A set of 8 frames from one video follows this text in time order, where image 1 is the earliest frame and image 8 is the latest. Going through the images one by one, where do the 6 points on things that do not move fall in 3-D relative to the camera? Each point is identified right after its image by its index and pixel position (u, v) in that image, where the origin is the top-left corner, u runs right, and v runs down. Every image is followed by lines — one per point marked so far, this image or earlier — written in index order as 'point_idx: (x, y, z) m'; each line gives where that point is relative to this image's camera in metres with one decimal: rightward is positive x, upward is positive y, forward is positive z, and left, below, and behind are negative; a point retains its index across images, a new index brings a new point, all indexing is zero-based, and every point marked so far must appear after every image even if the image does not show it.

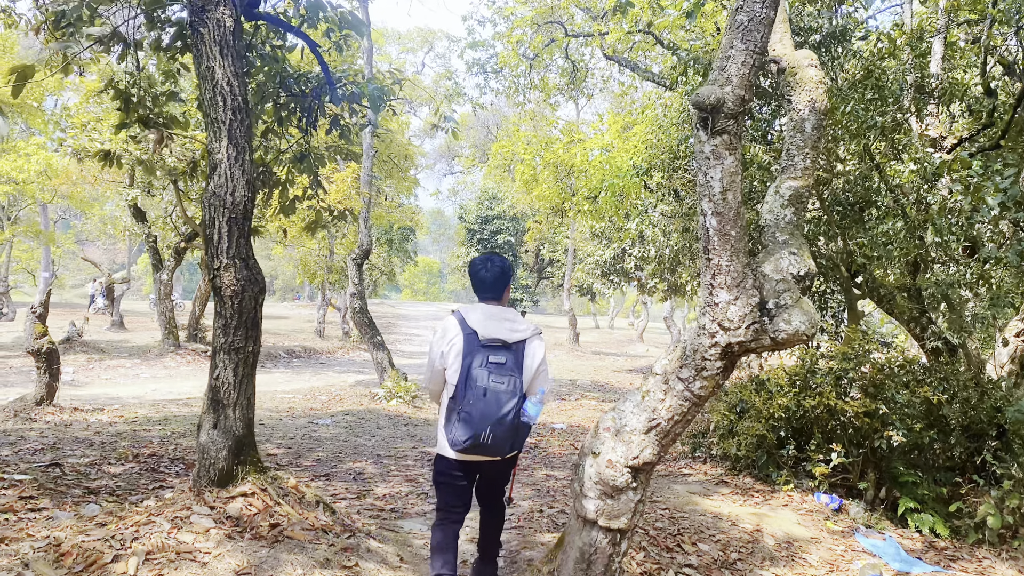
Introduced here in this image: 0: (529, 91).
0: (+0.3, +2.9, +12.8) m
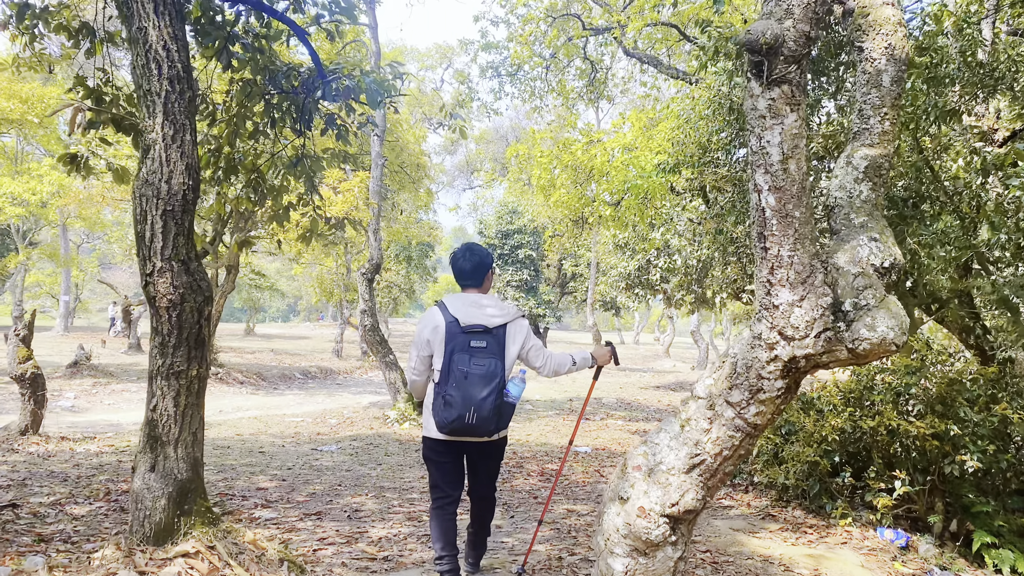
0: (+0.5, +2.7, +12.1) m
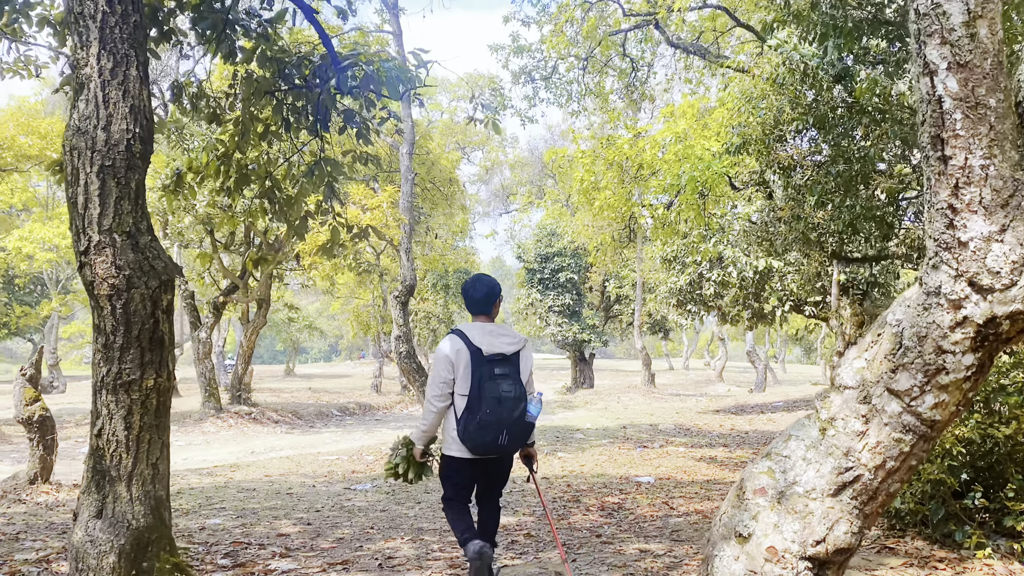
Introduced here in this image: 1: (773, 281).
0: (+0.9, +2.4, +11.4) m
1: (+4.3, +0.1, +14.8) m
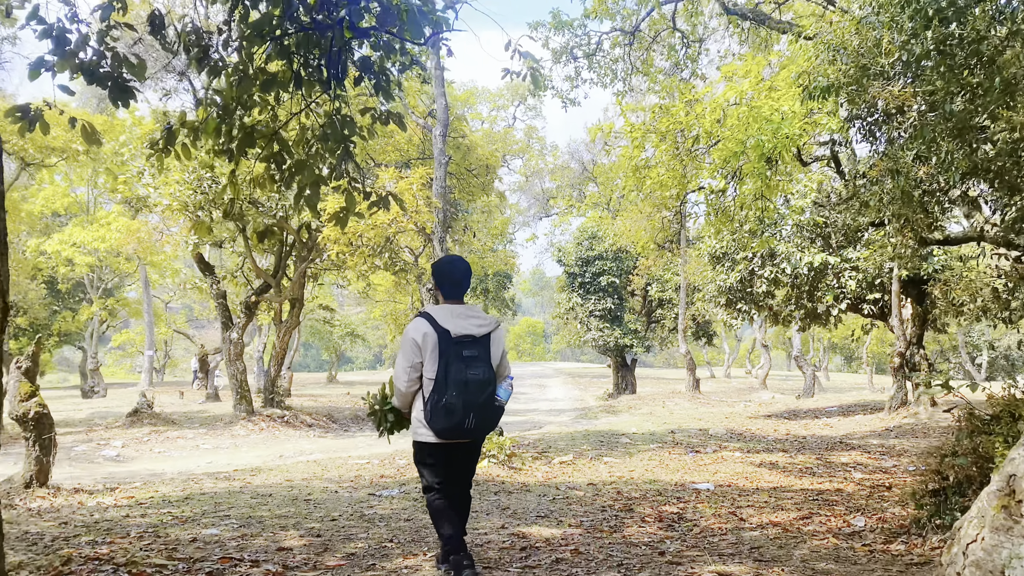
0: (+1.4, +2.5, +10.5) m
1: (+5.0, +0.2, +13.7) m
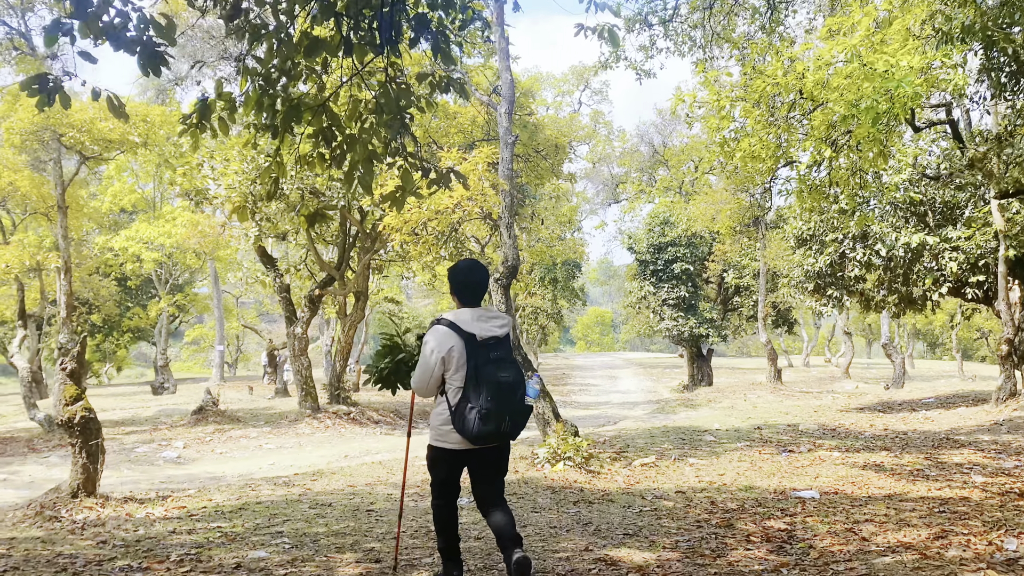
0: (+2.2, +2.7, +9.7) m
1: (+6.0, +0.4, +12.6) m
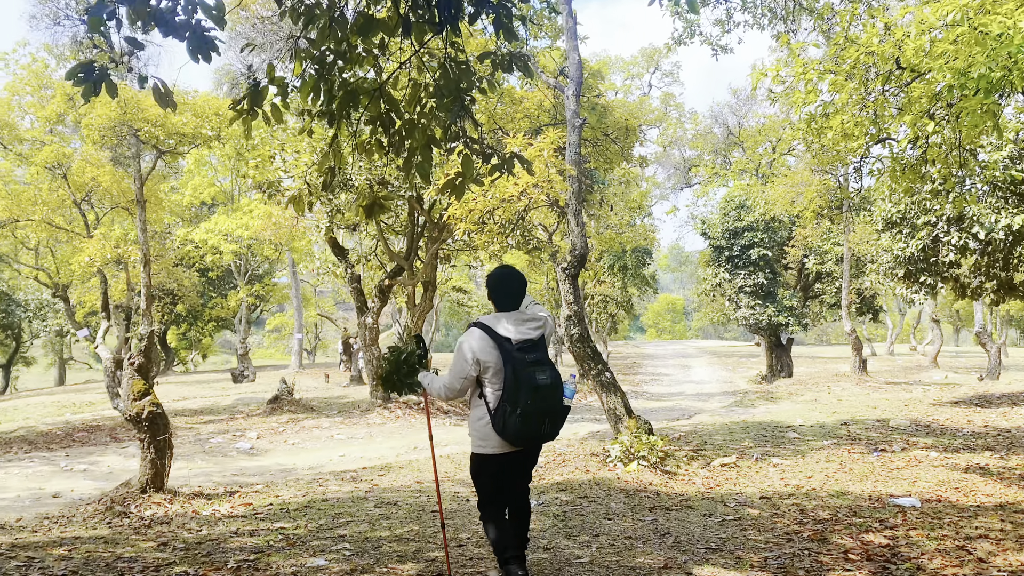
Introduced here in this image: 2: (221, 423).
0: (+2.9, +2.8, +9.1) m
1: (+7.0, +0.6, +11.7) m
2: (-4.7, -2.2, +14.0) m
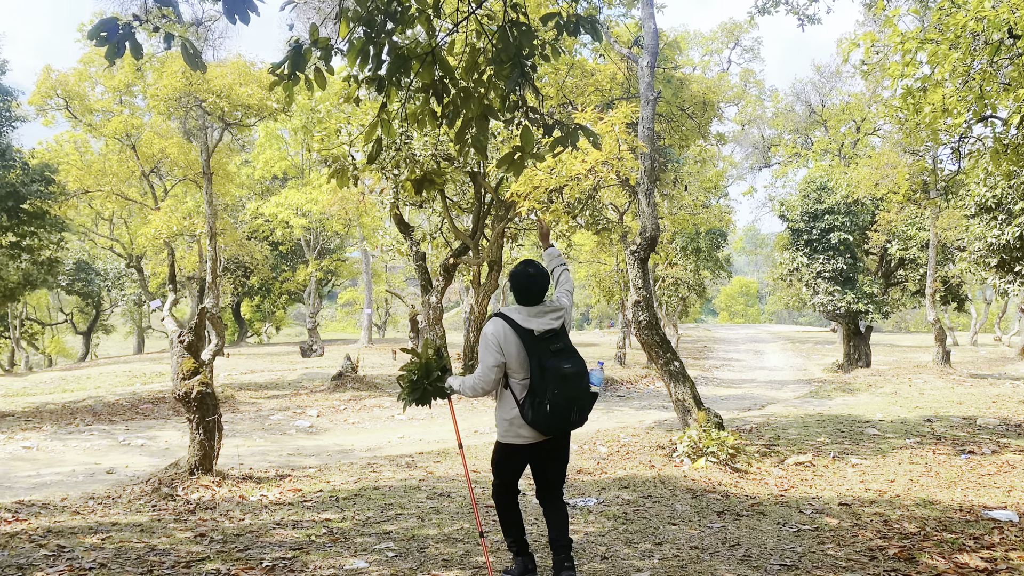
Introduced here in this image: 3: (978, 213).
0: (+3.6, +2.9, +8.4) m
1: (+7.9, +0.7, +10.7) m
2: (-3.7, -1.8, +14.0) m
3: (+7.6, +1.2, +14.1) m
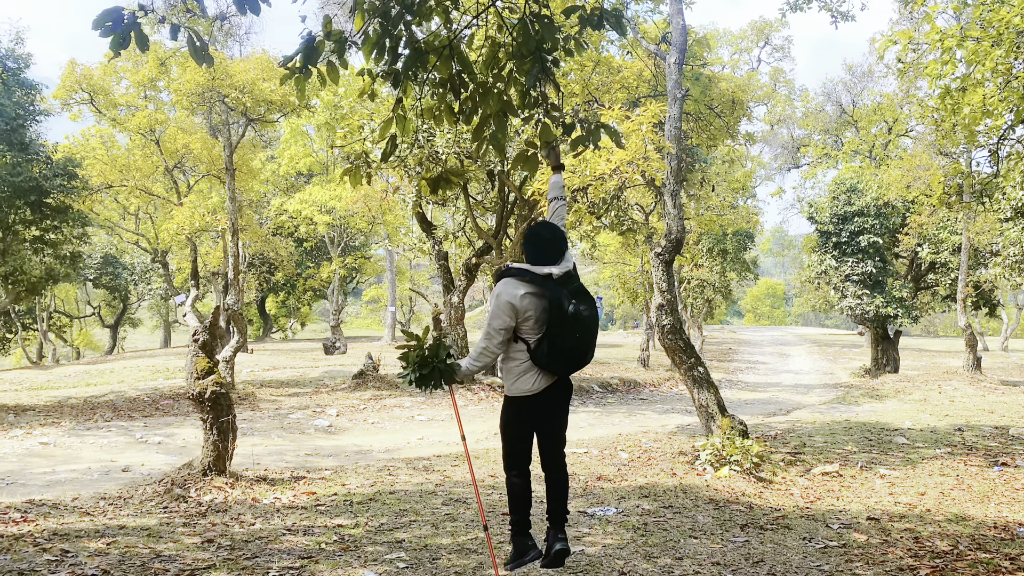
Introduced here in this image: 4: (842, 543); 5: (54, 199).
0: (+3.9, +2.9, +8.1) m
1: (+8.1, +0.6, +10.3) m
2: (-3.3, -1.7, +13.9) m
3: (+7.9, +1.1, +13.7) m
4: (+2.0, -1.5, +5.1) m
5: (-6.9, +1.3, +13.1) m
